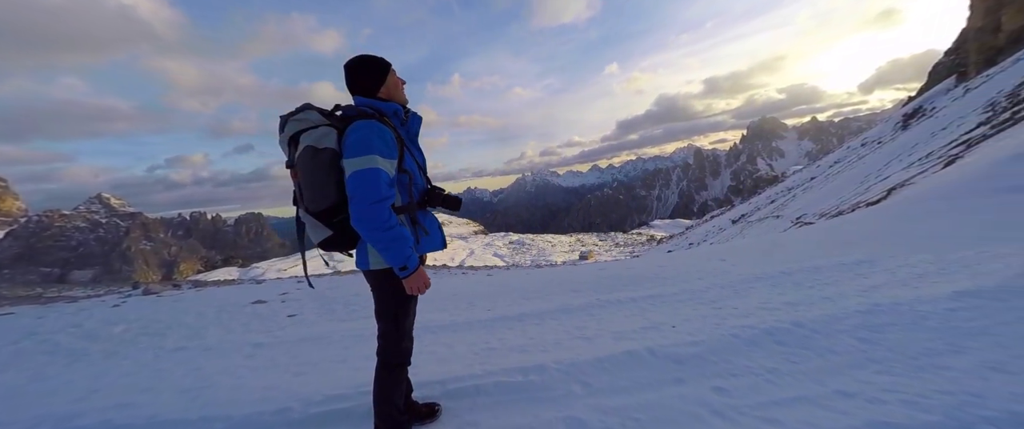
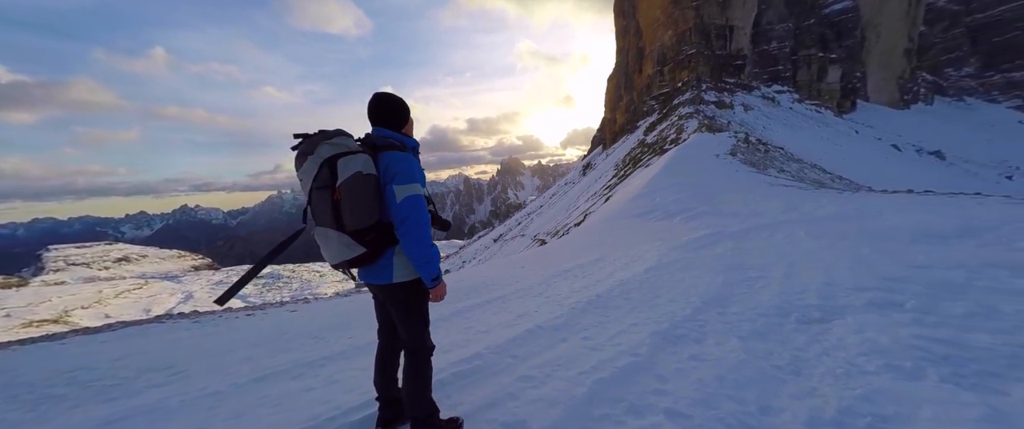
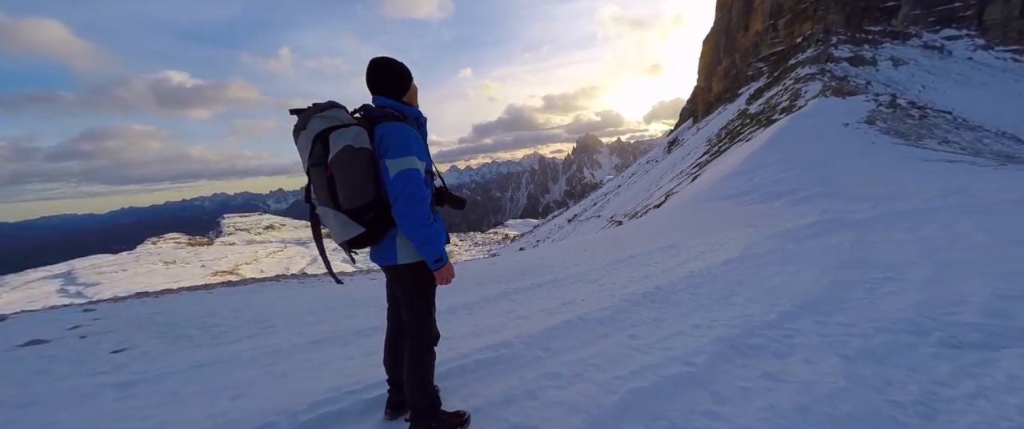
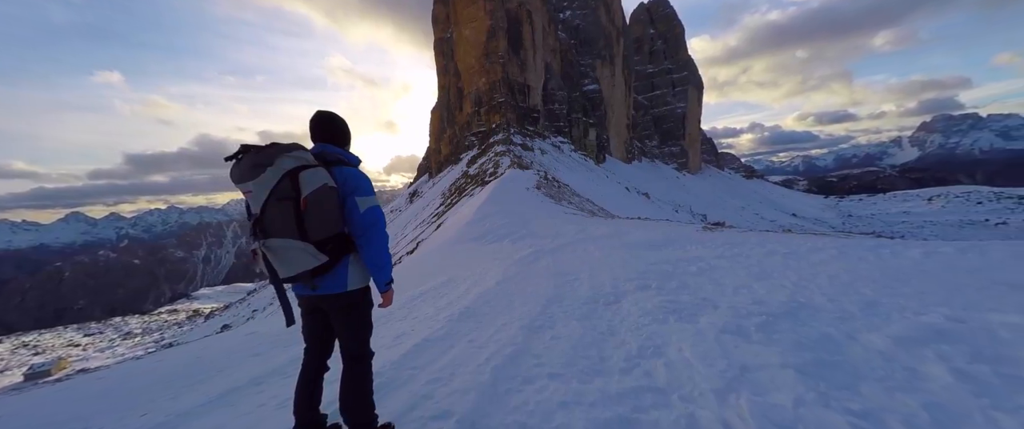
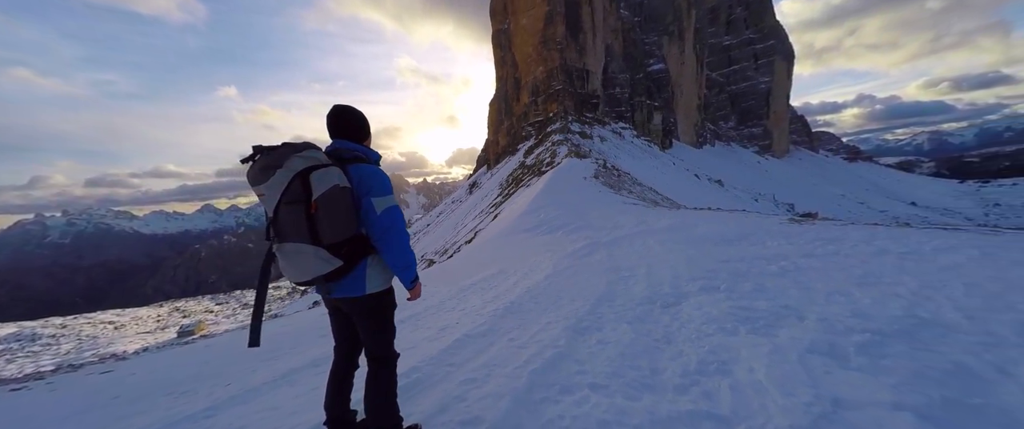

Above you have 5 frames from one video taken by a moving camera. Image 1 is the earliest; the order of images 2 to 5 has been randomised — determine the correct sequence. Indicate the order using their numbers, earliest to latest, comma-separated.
3, 2, 5, 4
